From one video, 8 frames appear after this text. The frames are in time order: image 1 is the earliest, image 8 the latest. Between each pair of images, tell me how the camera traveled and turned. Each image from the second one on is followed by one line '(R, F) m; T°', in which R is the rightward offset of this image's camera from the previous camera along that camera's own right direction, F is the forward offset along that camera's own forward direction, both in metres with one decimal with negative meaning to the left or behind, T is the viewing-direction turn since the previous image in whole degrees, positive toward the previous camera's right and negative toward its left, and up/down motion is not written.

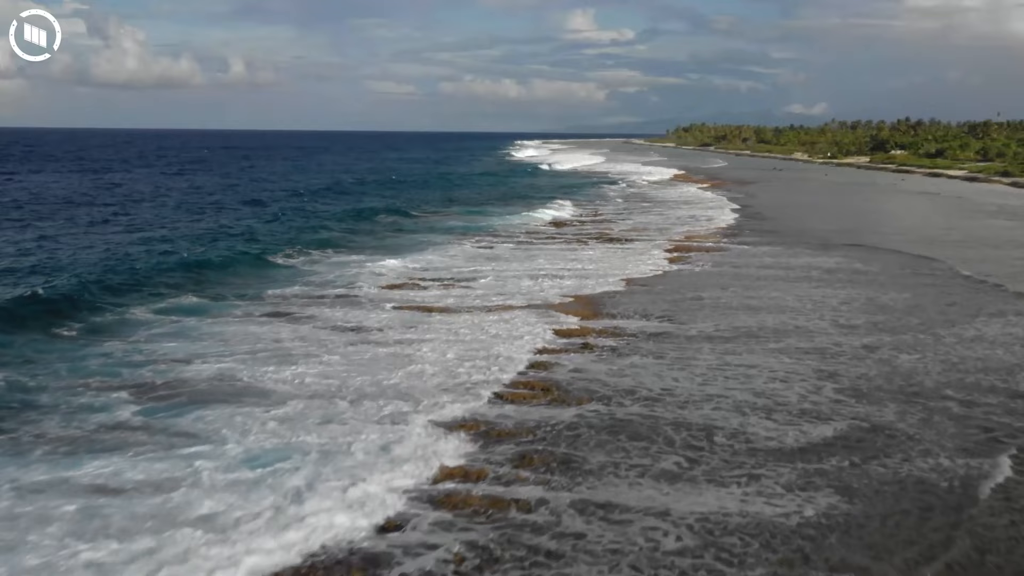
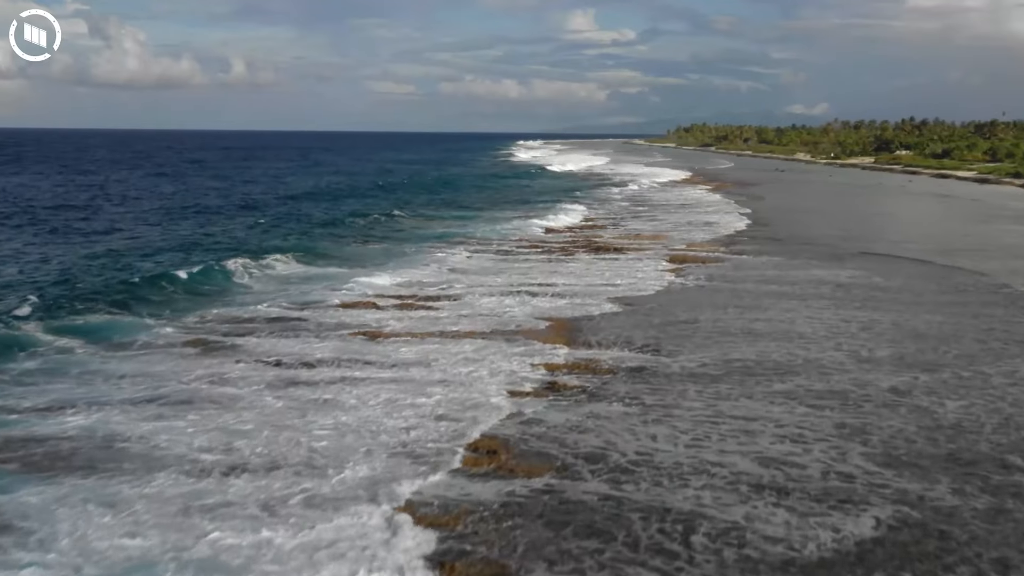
(+0.6, +3.1) m; 0°
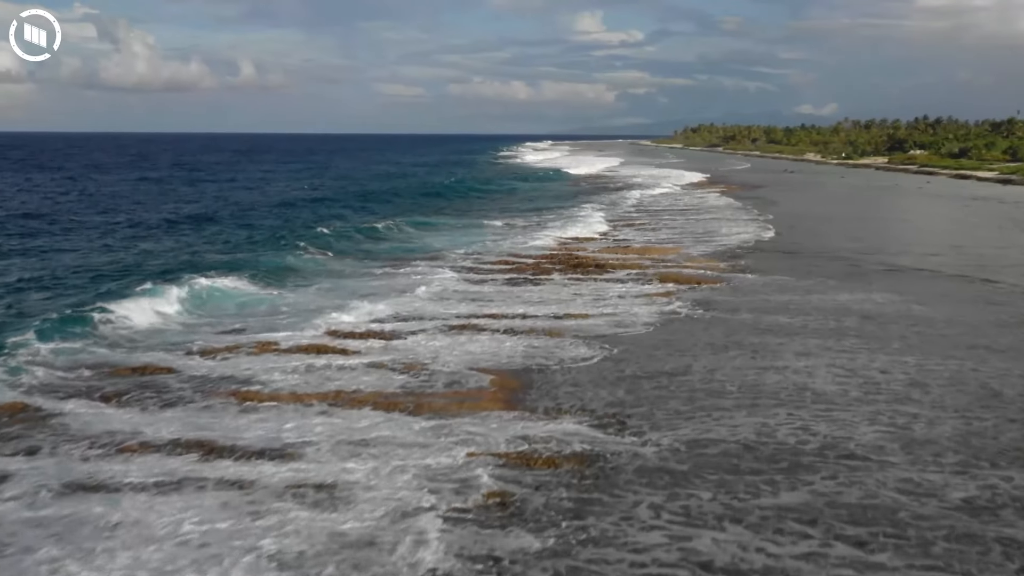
(+1.0, +4.5) m; 0°
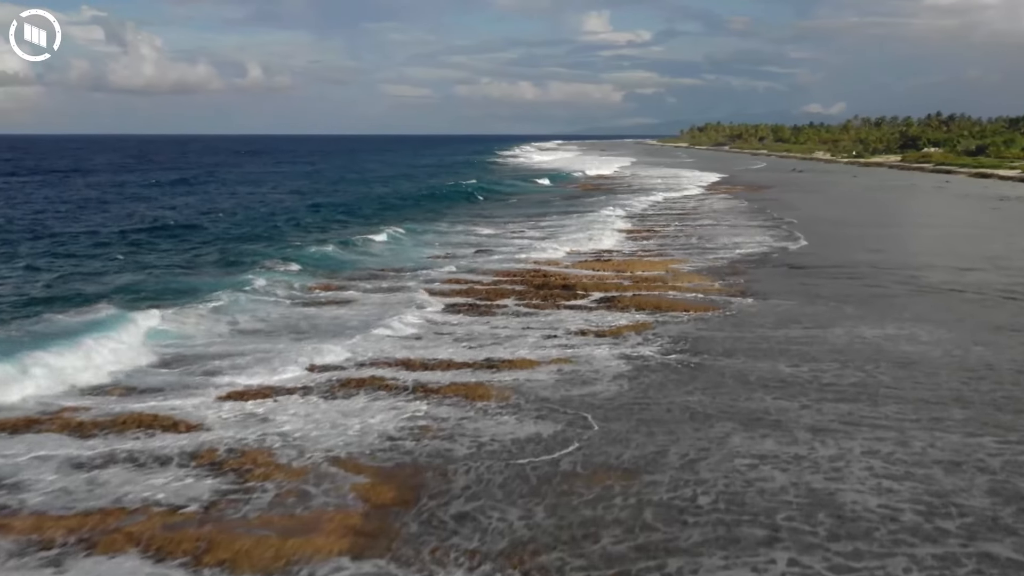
(+1.1, +4.5) m; 0°
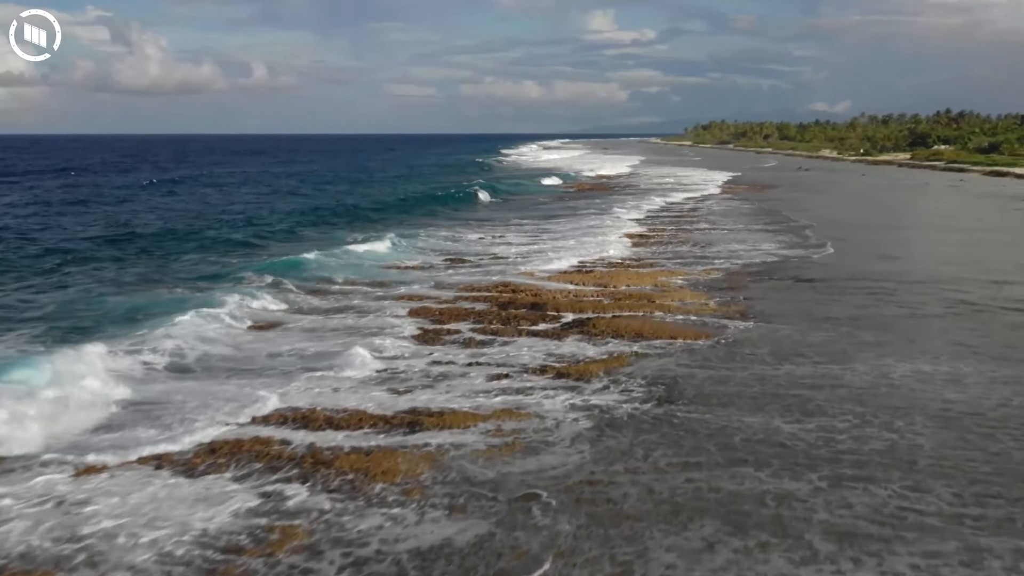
(+0.7, +3.0) m; 0°
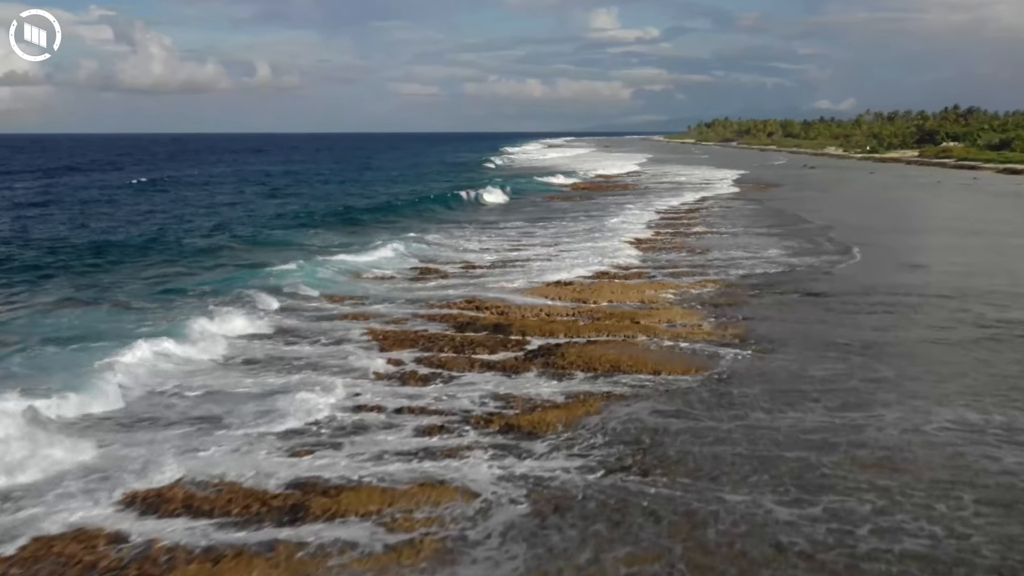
(+0.6, +2.5) m; 0°
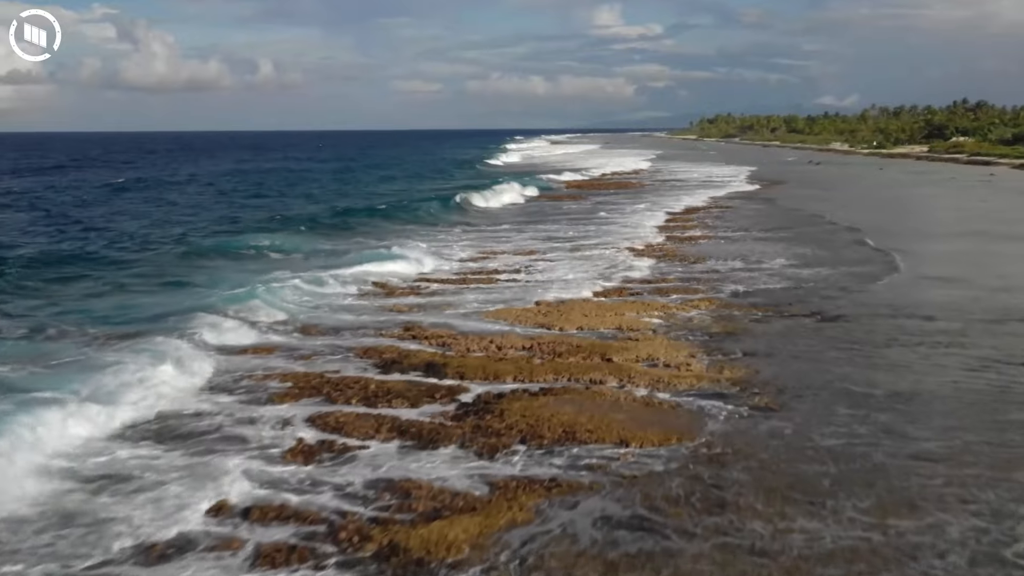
(+0.7, +3.2) m; 0°
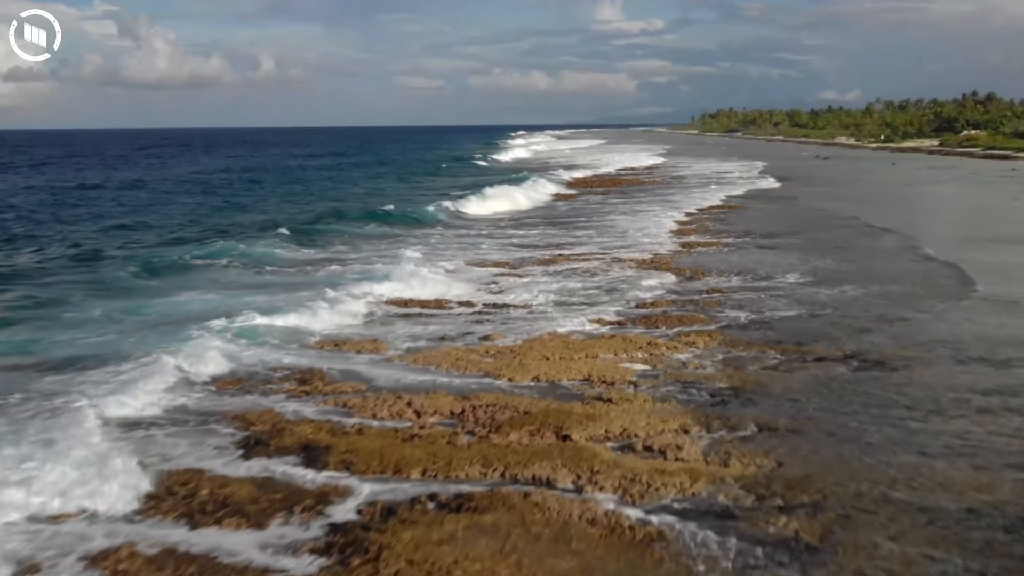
(+0.7, +3.6) m; 0°
